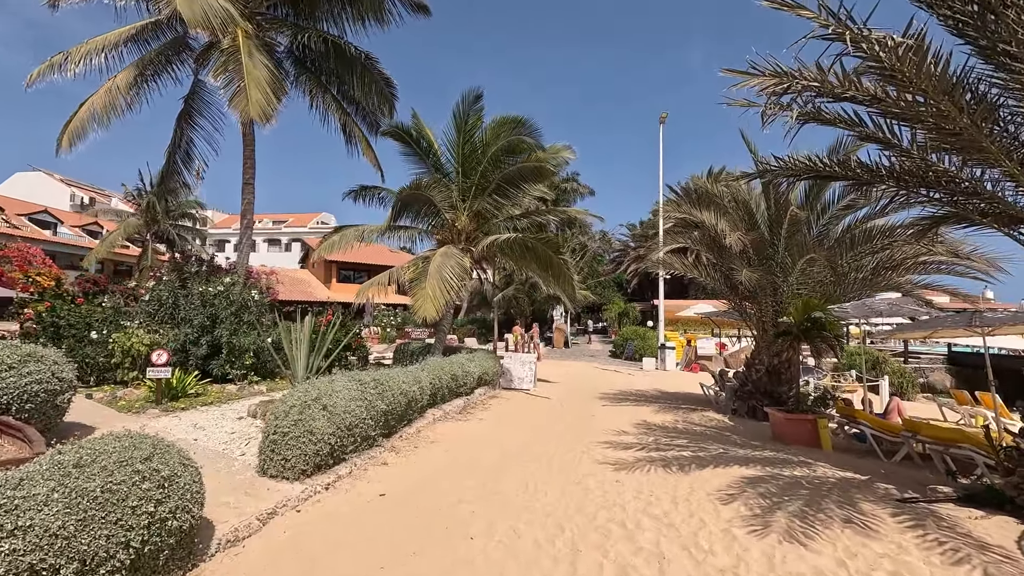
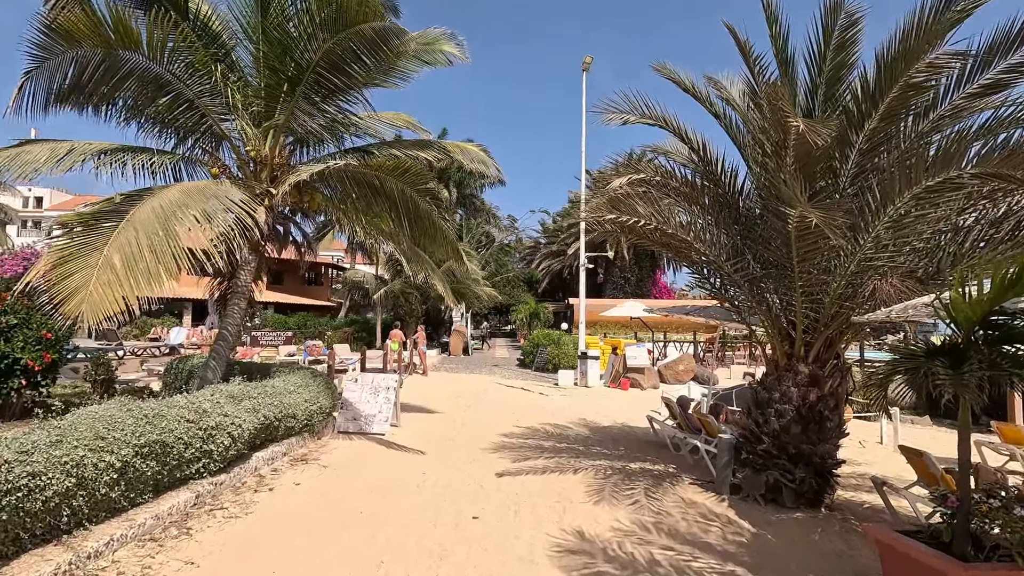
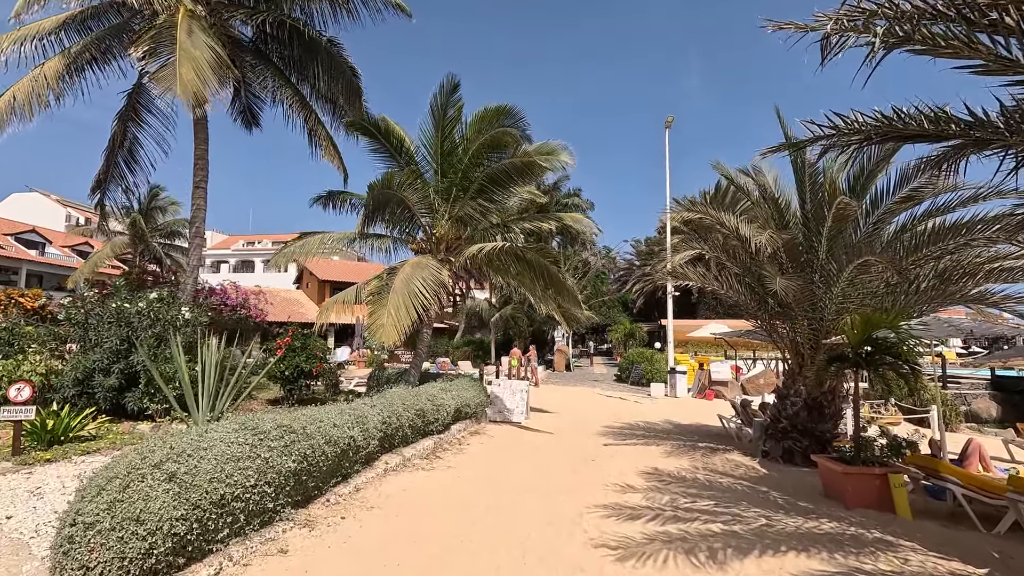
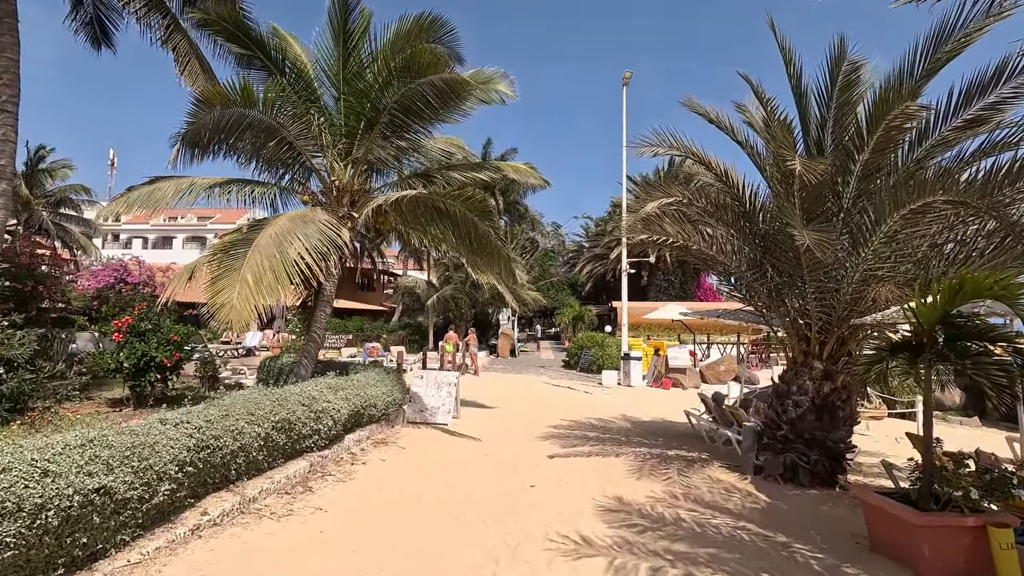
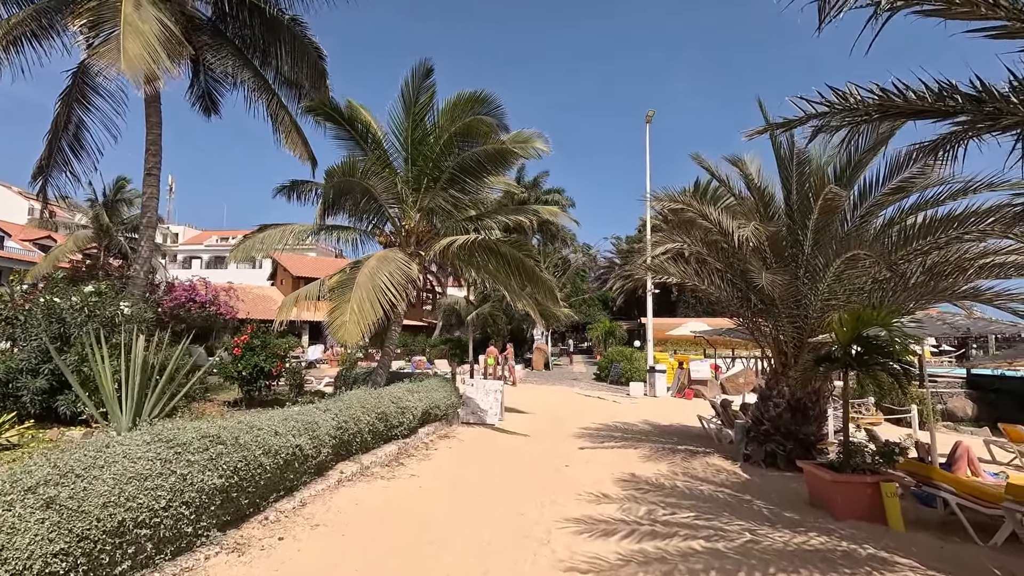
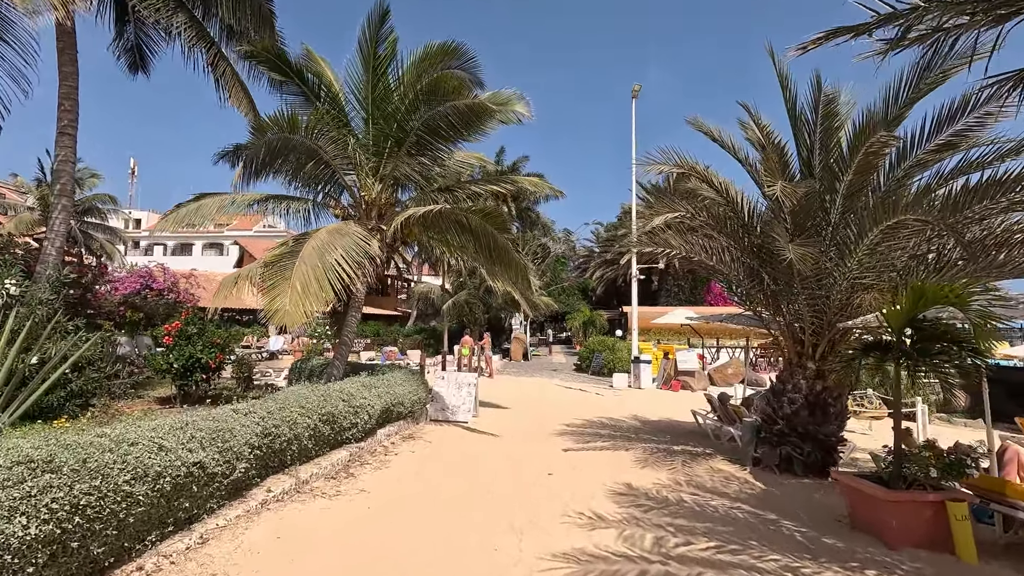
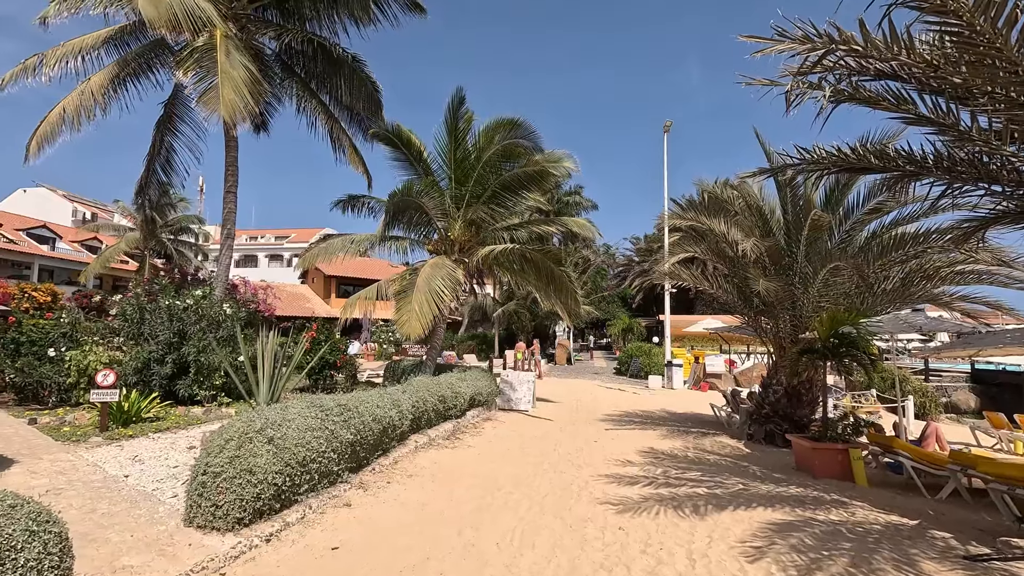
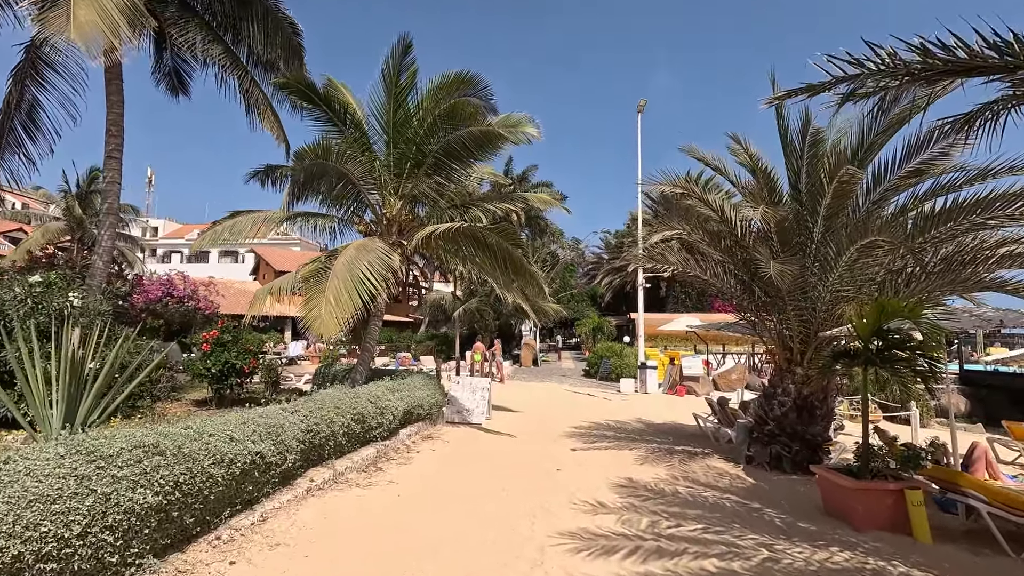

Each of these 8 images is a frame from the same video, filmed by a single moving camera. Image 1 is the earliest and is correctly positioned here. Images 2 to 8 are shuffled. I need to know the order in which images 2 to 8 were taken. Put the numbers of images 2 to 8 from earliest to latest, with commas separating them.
7, 3, 5, 8, 6, 4, 2
